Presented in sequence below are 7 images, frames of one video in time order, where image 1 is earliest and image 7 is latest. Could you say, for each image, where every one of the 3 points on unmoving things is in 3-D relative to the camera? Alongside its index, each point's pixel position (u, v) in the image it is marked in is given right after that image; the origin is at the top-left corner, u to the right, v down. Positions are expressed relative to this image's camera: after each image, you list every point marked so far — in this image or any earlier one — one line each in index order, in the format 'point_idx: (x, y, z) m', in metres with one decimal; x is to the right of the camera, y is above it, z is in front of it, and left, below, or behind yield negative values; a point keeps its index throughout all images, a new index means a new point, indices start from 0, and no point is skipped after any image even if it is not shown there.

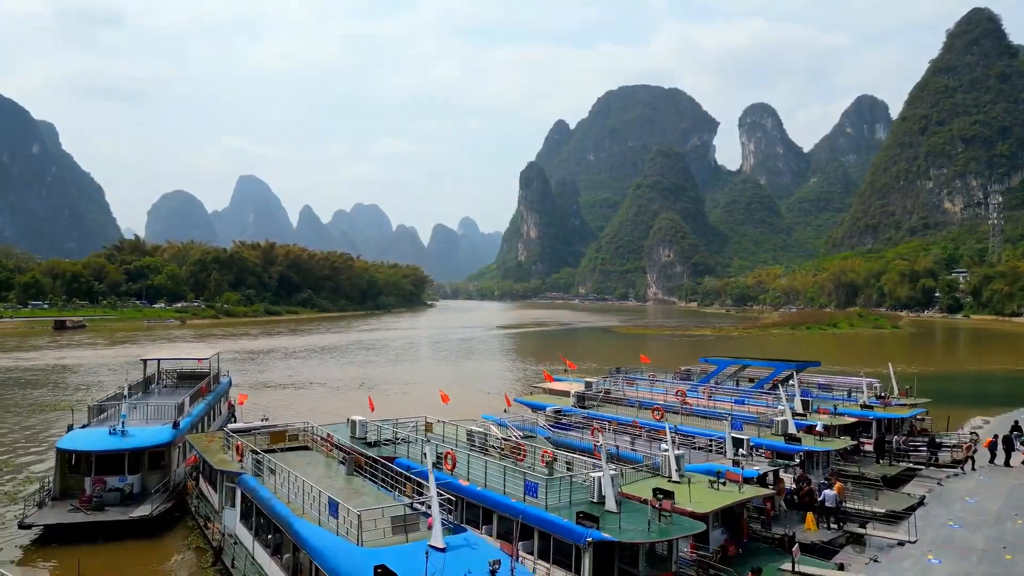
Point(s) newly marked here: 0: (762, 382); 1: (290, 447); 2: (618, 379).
0: (+4.2, -1.6, +10.6) m
1: (-2.3, -1.7, +6.6) m
2: (+1.9, -1.7, +11.4) m
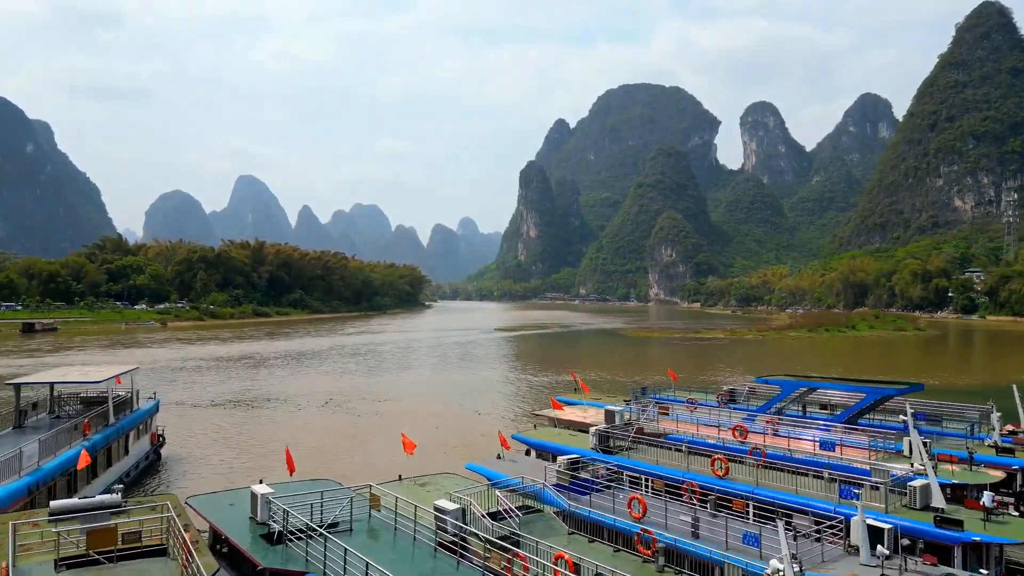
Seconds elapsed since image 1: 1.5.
0: (+4.1, -1.6, +7.9) m
1: (-2.3, -1.6, +3.9) m
2: (+1.9, -1.6, +8.7) m
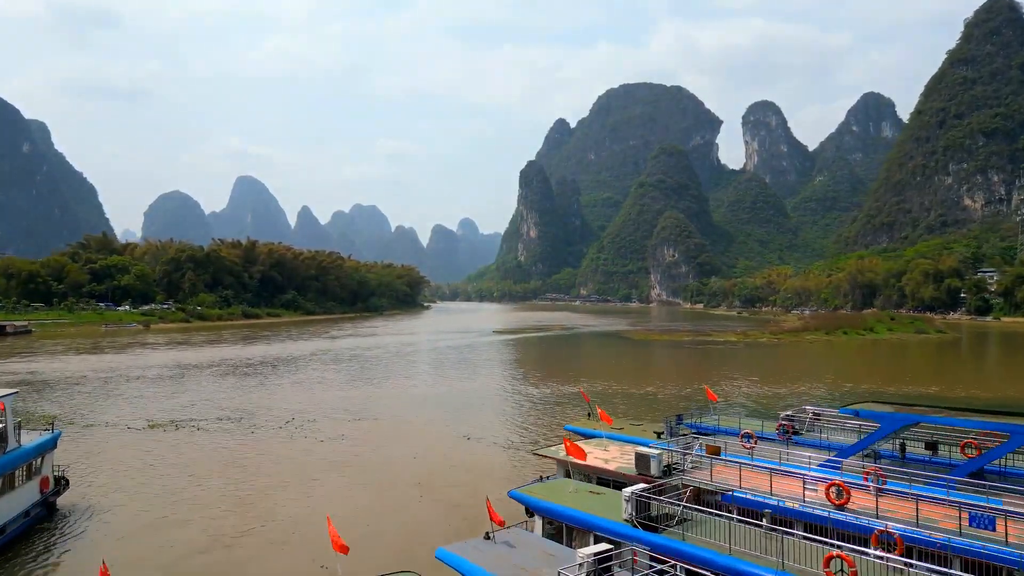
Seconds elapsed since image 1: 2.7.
0: (+4.1, -1.5, +5.7) m
1: (-2.4, -1.6, +1.7) m
2: (+1.9, -1.6, +6.5) m
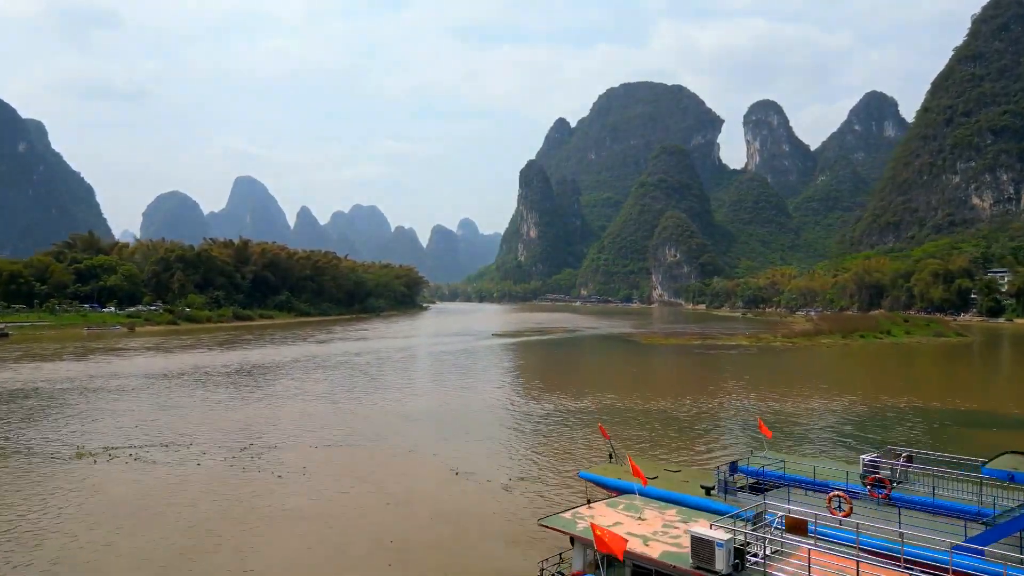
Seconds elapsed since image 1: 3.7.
0: (+4.1, -1.6, +3.8) m
1: (-2.4, -1.6, -0.2) m
2: (+1.9, -1.6, +4.6) m
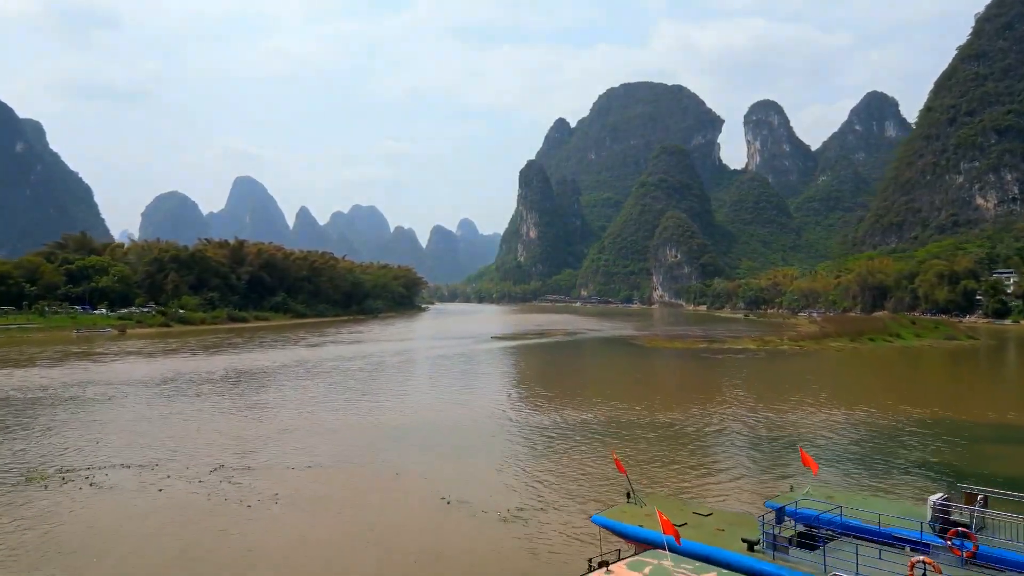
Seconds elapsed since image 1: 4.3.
0: (+4.1, -1.6, +2.9) m
1: (-2.4, -1.7, -1.1) m
2: (+1.9, -1.7, +3.7) m
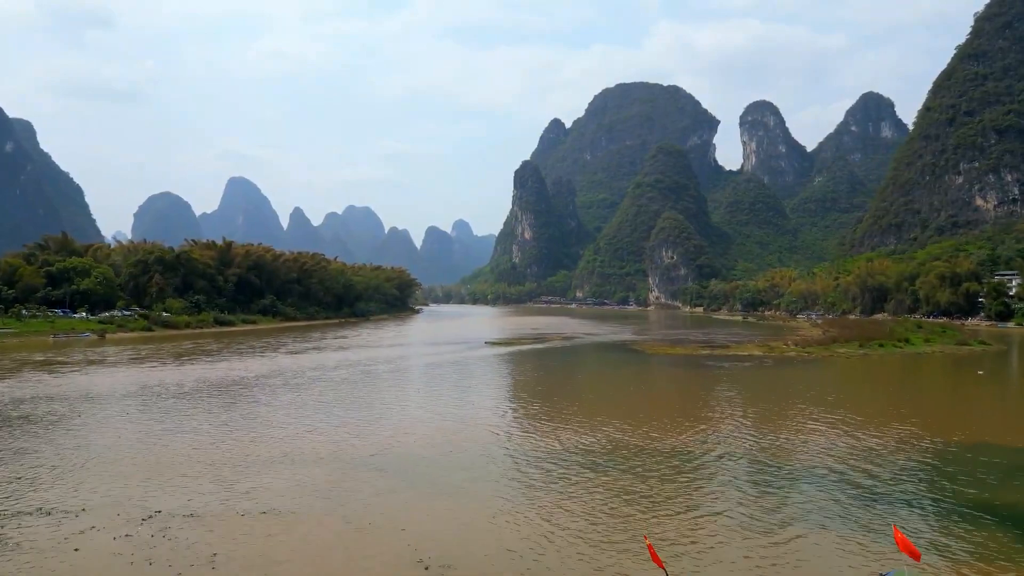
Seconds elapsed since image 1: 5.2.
0: (+4.1, -1.8, +1.4) m
1: (-2.4, -1.8, -2.7) m
2: (+1.8, -1.8, +2.2) m
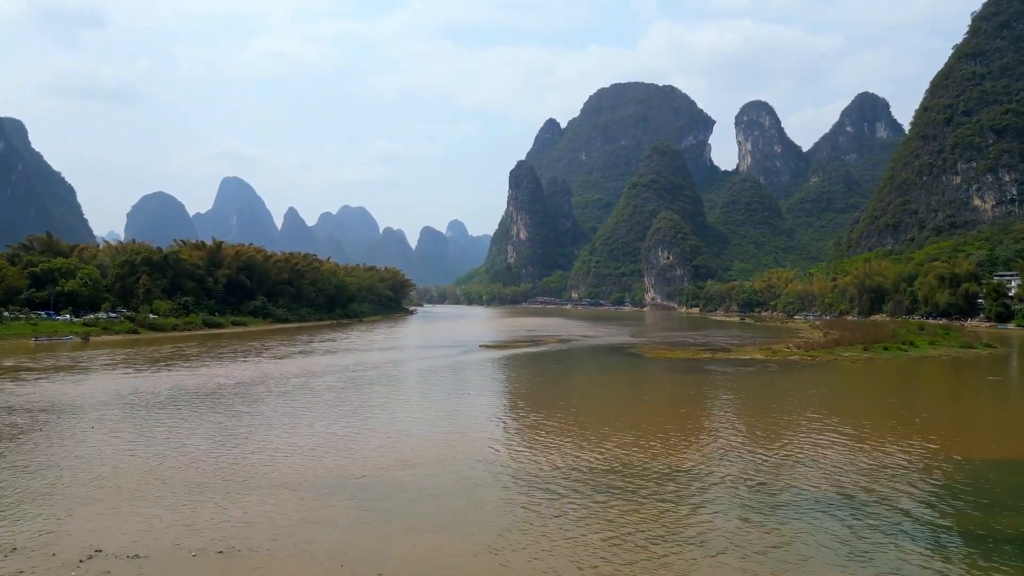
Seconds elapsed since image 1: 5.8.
0: (+4.1, -1.9, +0.4) m
1: (-2.3, -1.9, -3.7) m
2: (+1.8, -1.9, +1.2) m
